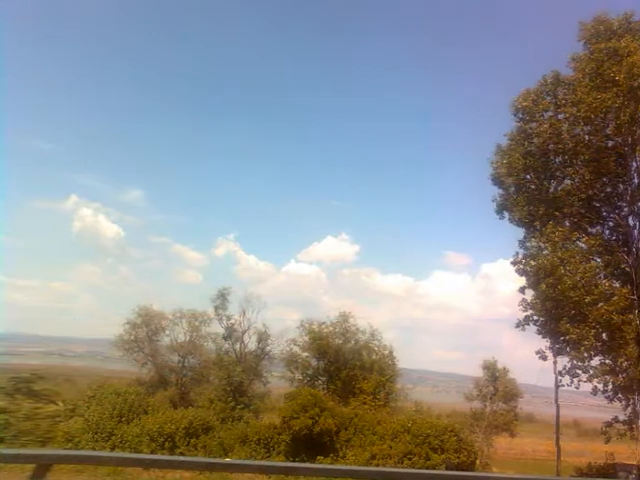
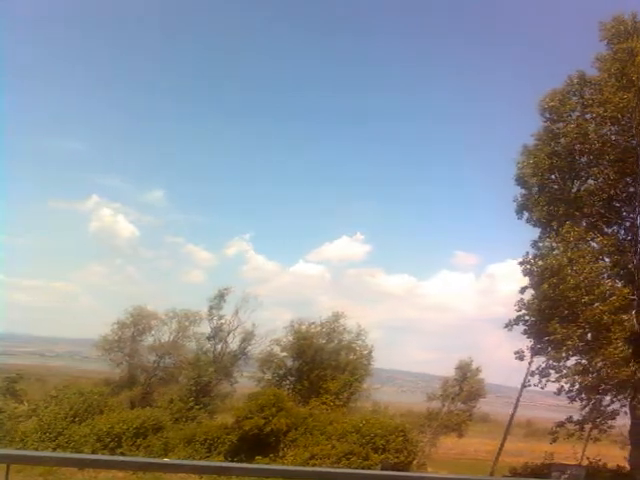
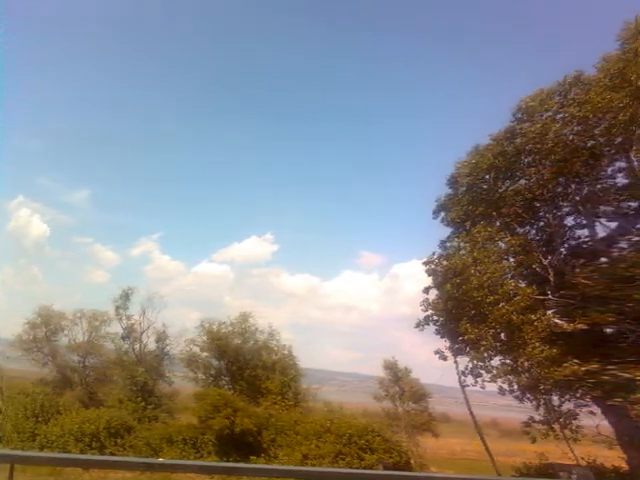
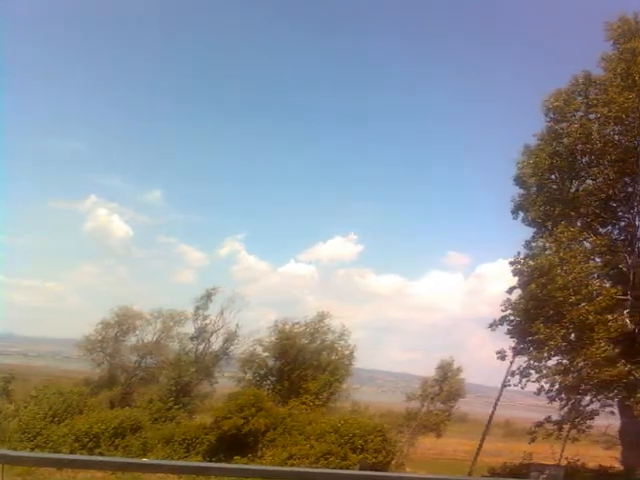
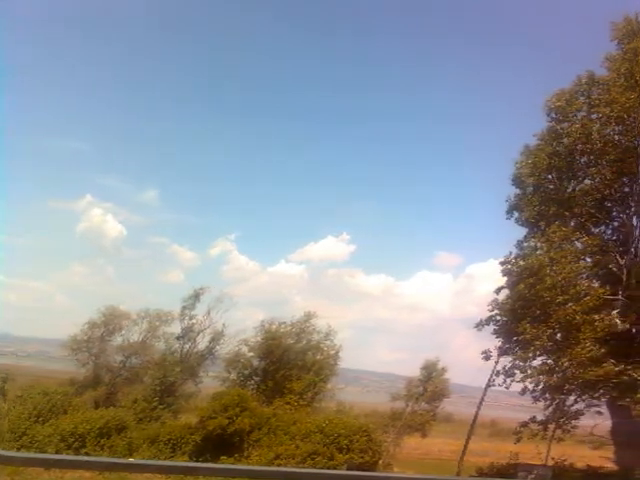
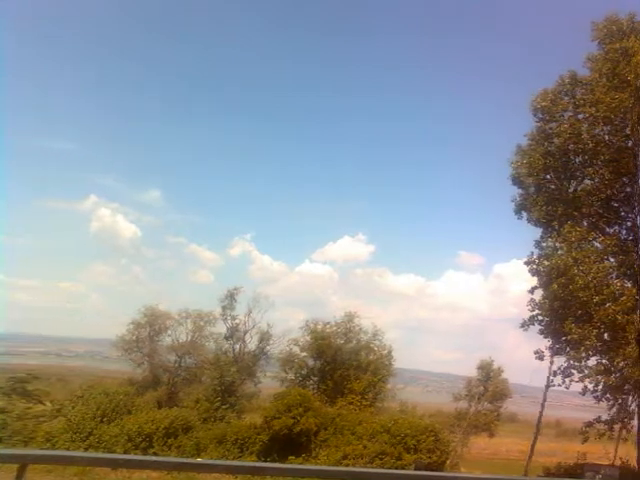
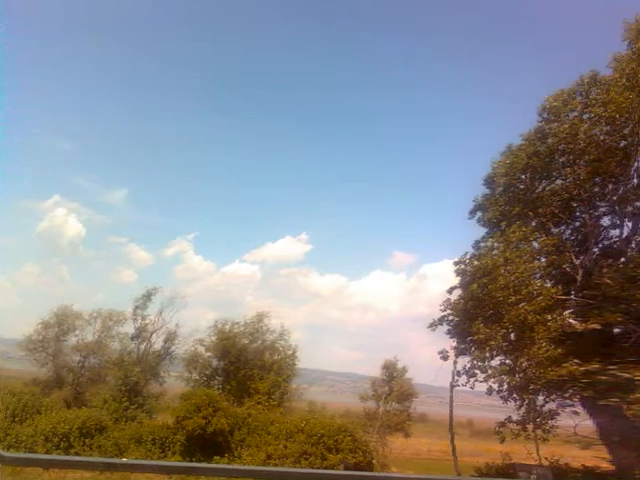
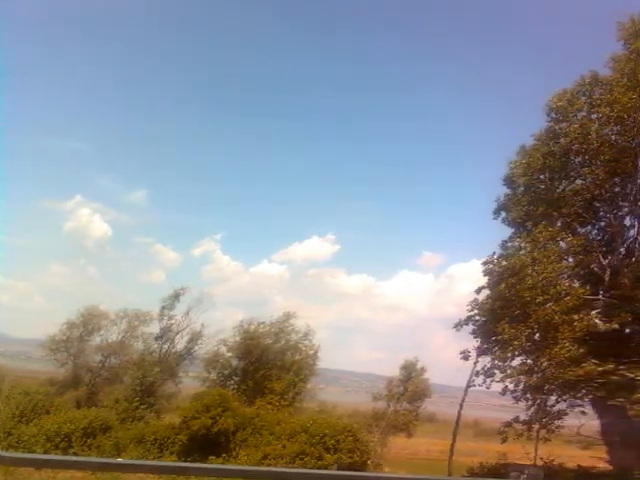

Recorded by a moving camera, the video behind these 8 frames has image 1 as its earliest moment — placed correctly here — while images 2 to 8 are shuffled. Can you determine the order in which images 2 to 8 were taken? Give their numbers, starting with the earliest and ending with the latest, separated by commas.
6, 2, 4, 5, 8, 7, 3
